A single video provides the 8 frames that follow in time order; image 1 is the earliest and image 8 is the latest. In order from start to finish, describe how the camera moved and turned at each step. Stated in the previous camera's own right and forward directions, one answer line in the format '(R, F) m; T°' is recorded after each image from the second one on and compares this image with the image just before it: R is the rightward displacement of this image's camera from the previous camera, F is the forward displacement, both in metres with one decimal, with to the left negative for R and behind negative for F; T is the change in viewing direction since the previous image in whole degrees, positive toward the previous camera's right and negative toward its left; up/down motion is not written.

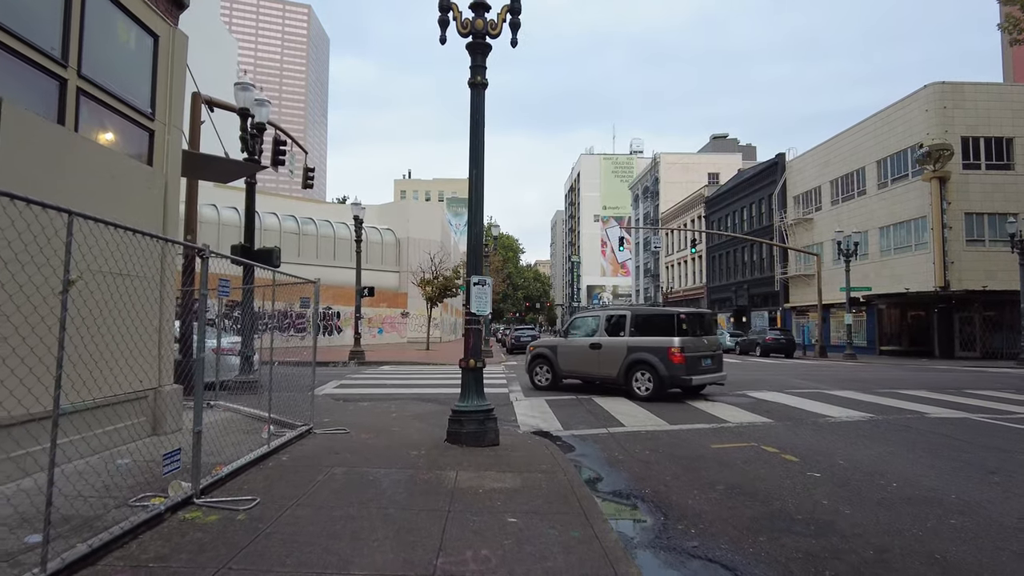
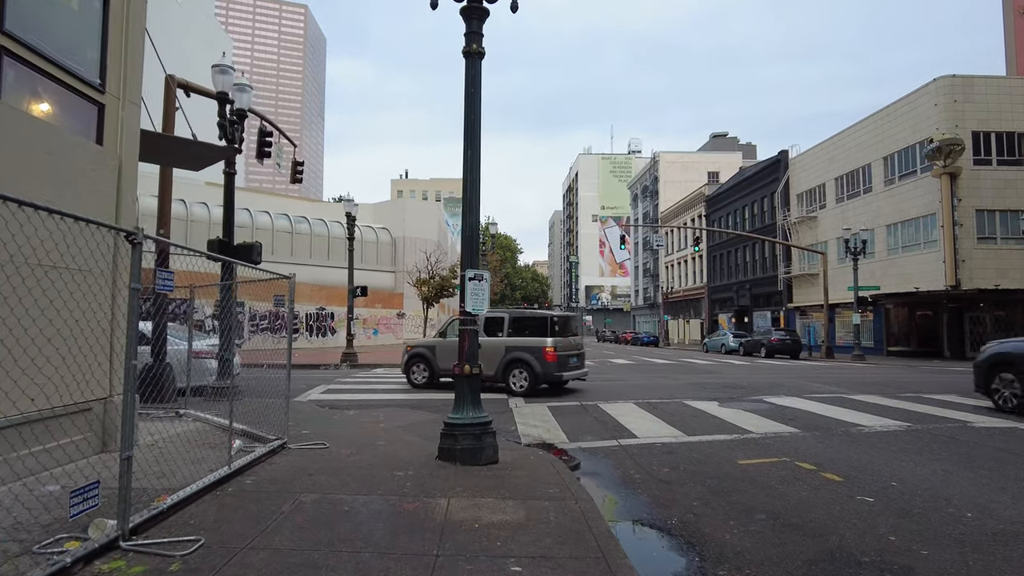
(0.0, +0.9) m; 0°
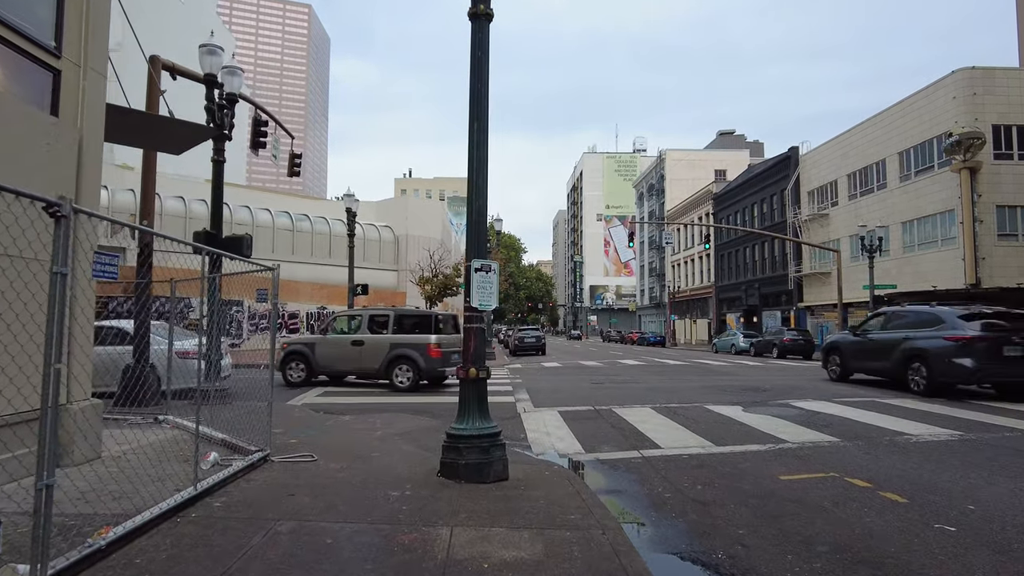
(-0.1, +0.8) m; 0°
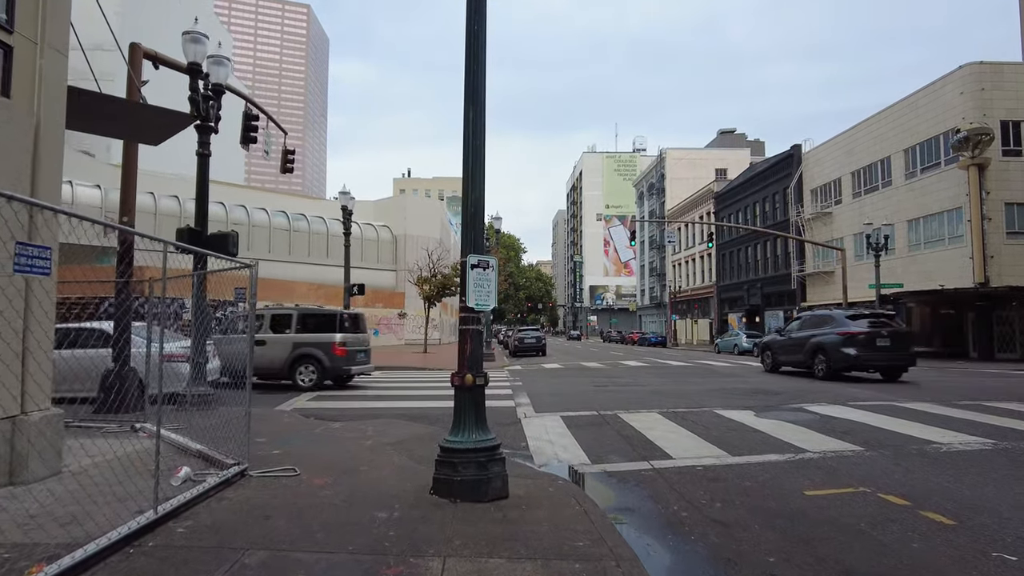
(0.0, +0.5) m; 0°
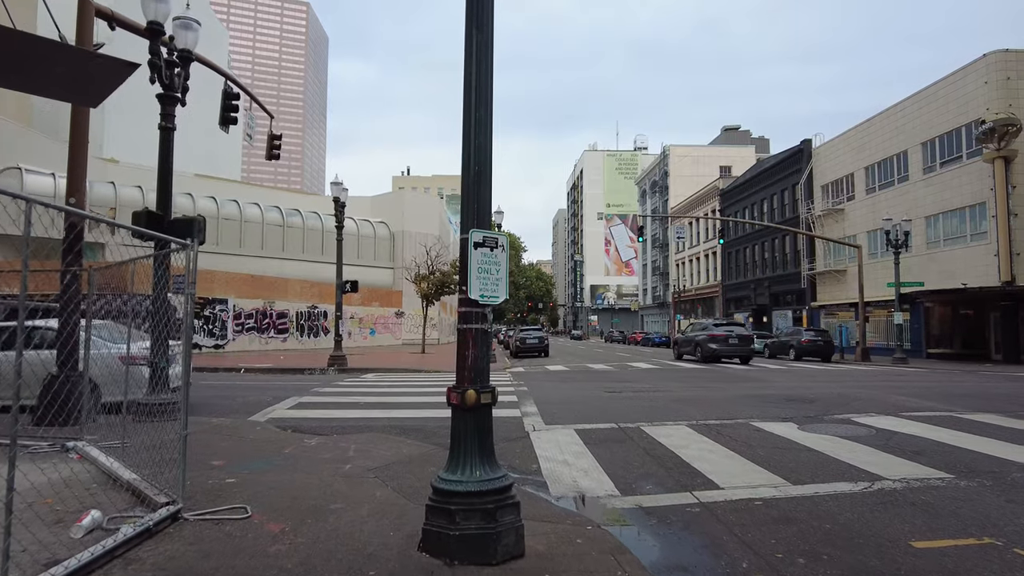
(-0.1, +1.3) m; 0°
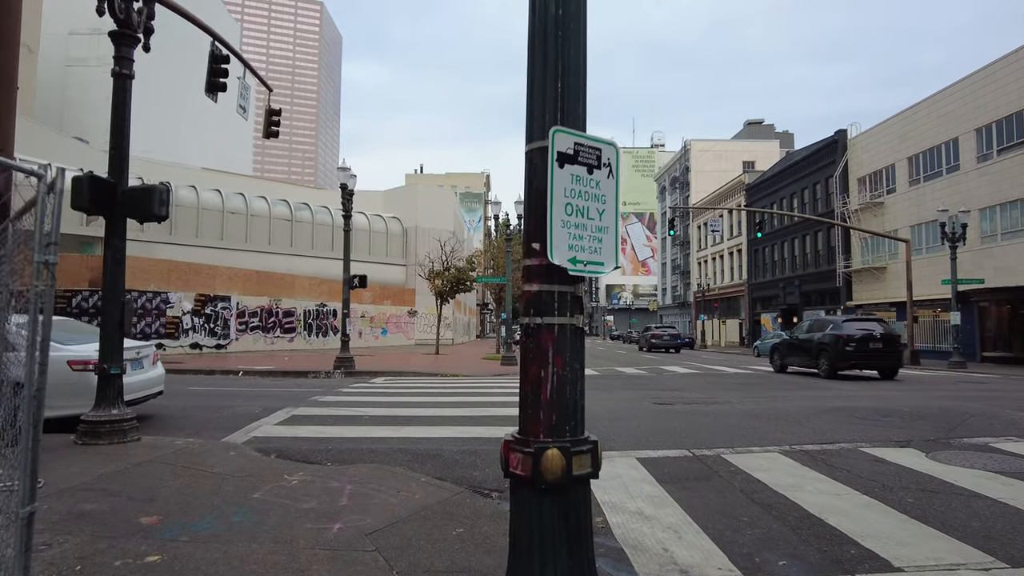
(-0.3, +1.9) m; -1°
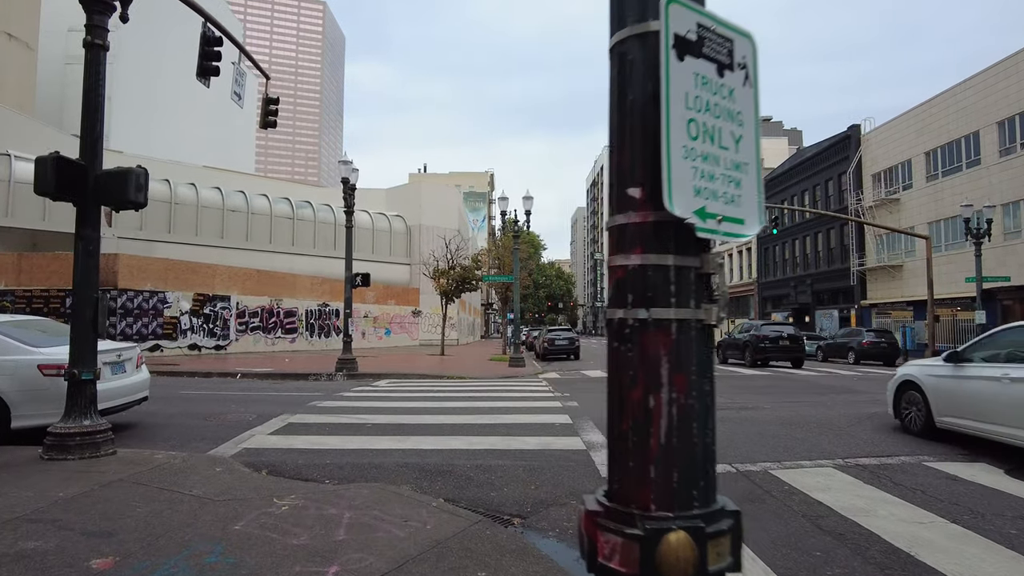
(-0.2, +0.8) m; 0°
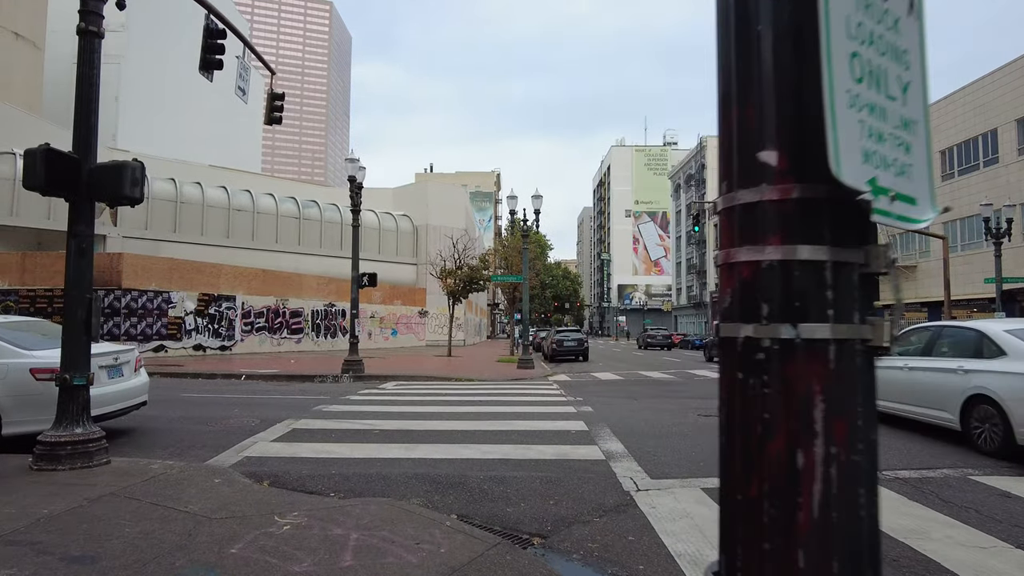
(-0.1, +0.4) m; -1°
